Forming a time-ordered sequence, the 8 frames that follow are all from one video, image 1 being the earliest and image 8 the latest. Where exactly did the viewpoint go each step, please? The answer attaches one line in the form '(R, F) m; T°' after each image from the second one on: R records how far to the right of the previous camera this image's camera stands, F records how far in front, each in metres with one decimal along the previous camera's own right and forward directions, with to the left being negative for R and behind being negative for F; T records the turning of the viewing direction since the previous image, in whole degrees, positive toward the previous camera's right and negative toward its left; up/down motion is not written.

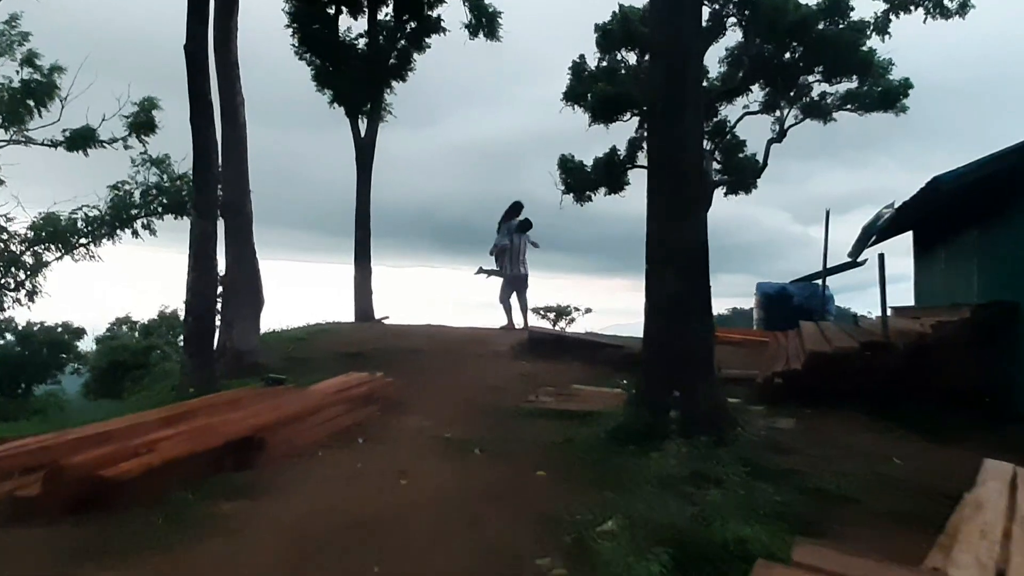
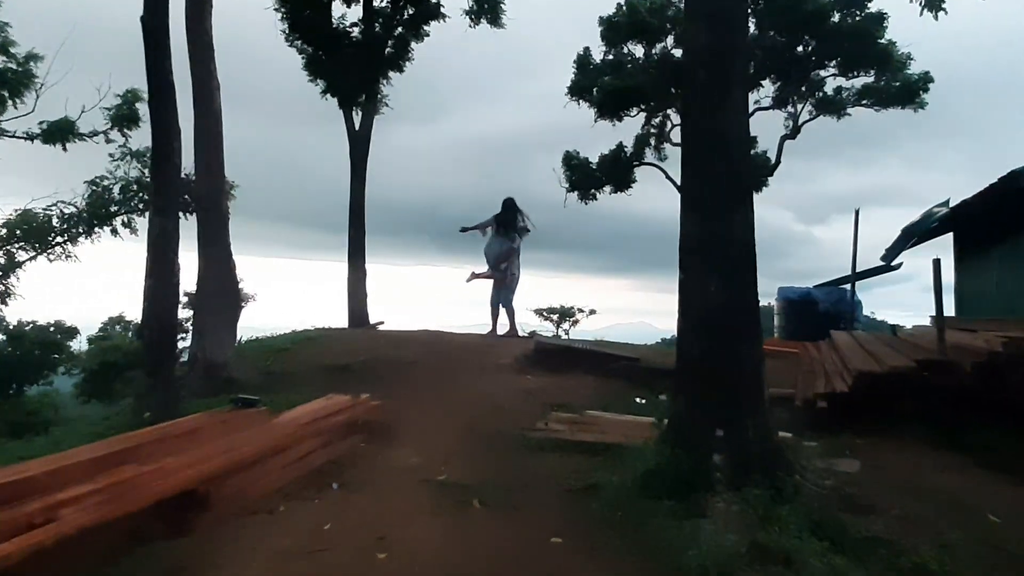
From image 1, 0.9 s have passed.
(0.0, +1.2) m; 0°
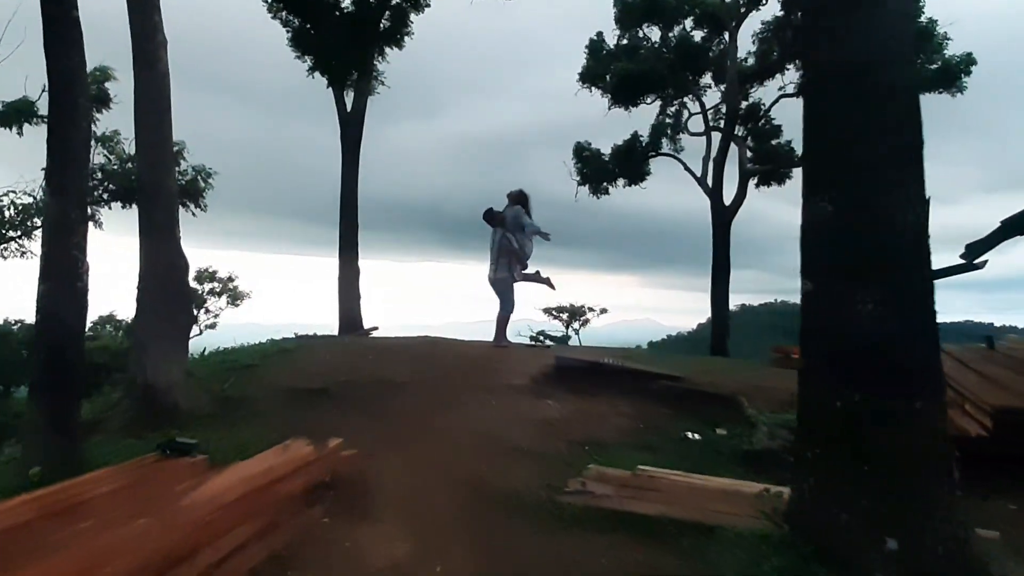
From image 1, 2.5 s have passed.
(-0.1, +2.0) m; 0°
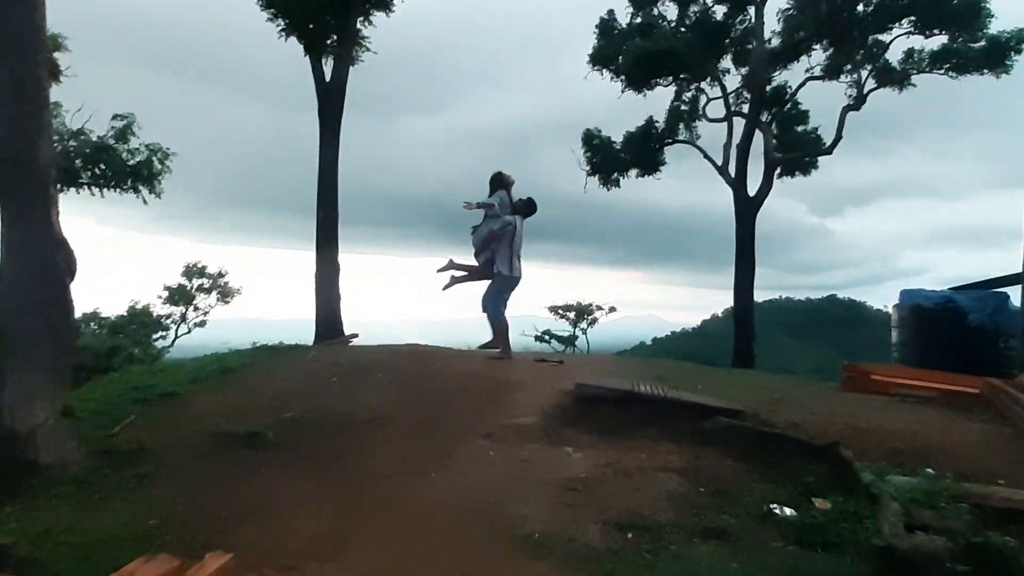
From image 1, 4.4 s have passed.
(0.0, +2.3) m; 0°
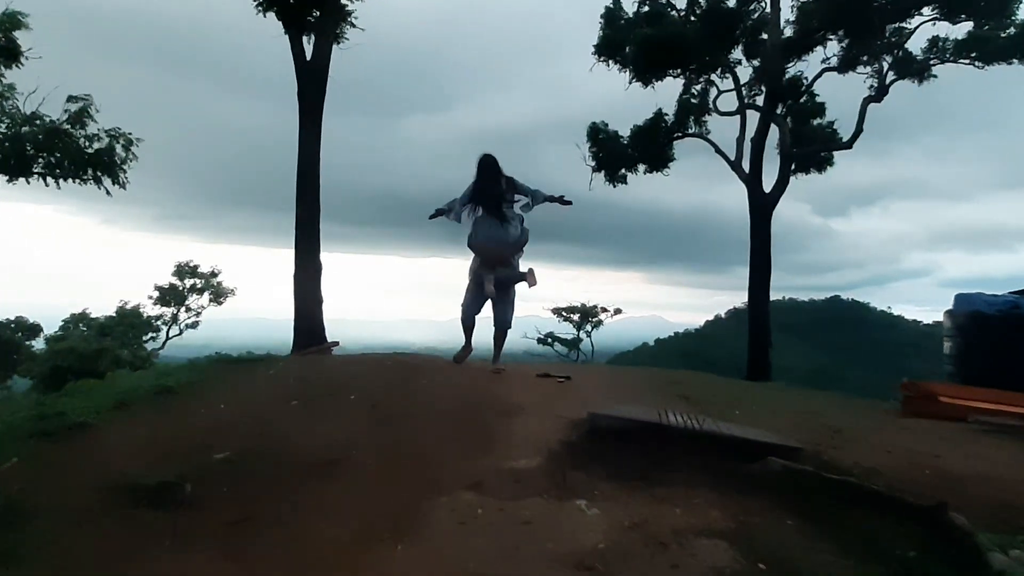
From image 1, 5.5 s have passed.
(0.0, +1.4) m; 0°
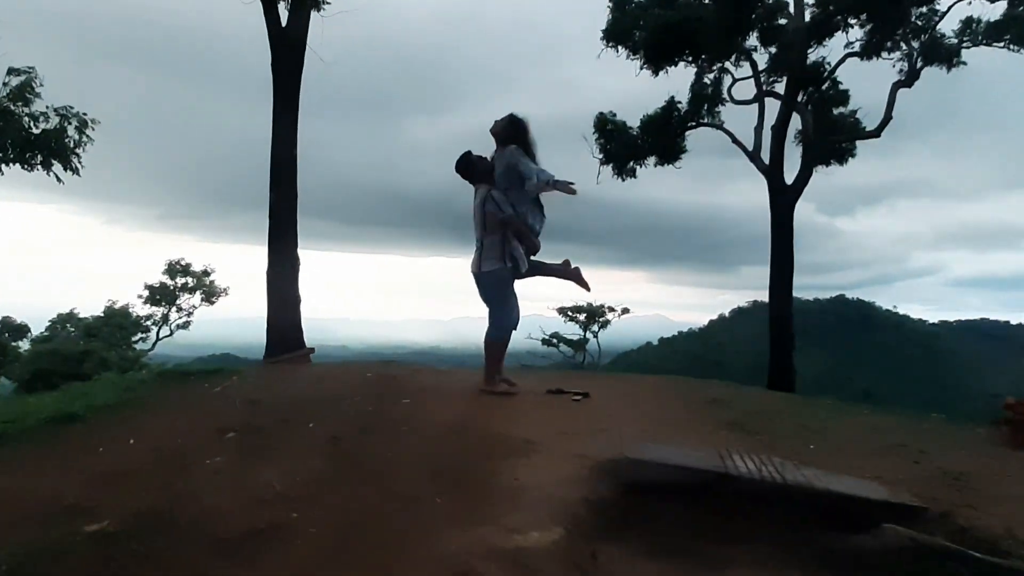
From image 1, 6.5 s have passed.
(0.0, +1.6) m; 0°
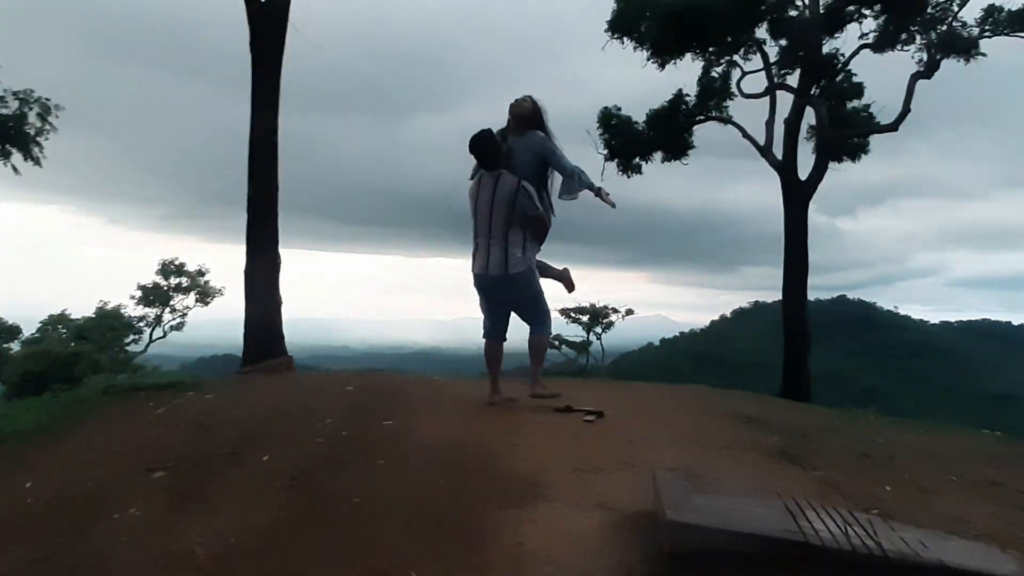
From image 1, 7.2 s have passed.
(0.0, +1.0) m; 0°
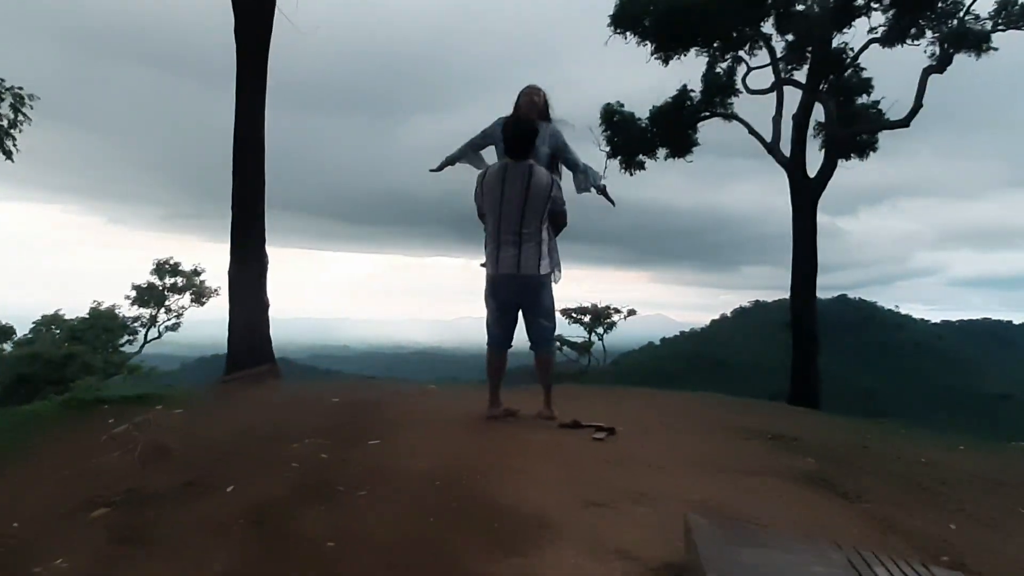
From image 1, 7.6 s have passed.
(0.0, +0.6) m; 0°
